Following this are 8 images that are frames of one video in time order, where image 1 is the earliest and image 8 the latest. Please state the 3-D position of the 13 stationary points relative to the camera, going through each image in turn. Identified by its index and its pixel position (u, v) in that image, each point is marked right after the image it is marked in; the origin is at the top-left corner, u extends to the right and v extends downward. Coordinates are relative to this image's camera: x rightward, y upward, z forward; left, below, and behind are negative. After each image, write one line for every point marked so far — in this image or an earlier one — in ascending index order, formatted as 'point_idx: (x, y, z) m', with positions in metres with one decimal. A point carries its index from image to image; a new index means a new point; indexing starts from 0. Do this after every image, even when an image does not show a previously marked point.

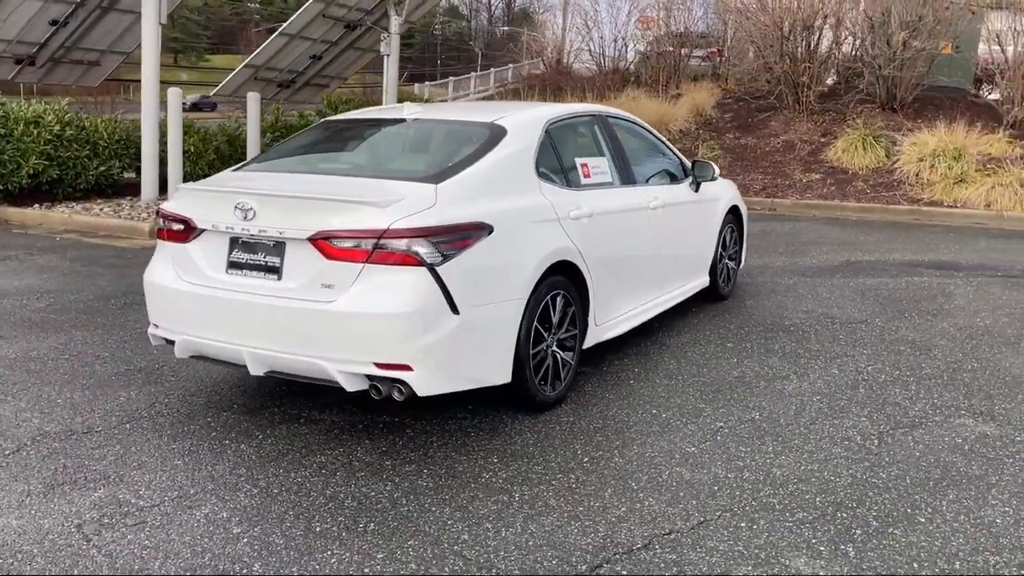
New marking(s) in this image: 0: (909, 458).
0: (+1.6, -0.7, +3.7) m
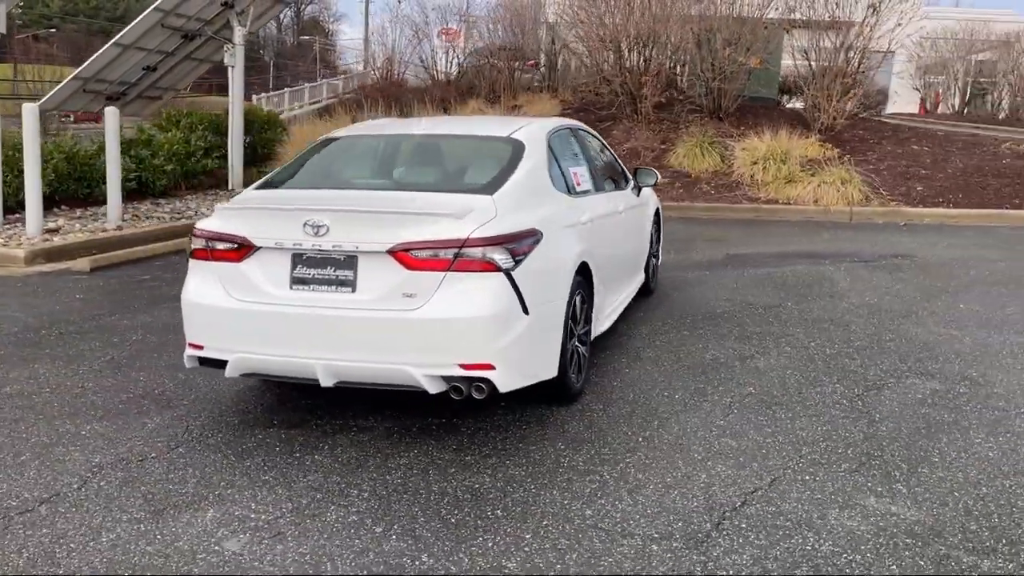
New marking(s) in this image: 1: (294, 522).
0: (+1.9, -0.6, +4.4) m
1: (-0.8, -0.8, +3.2) m
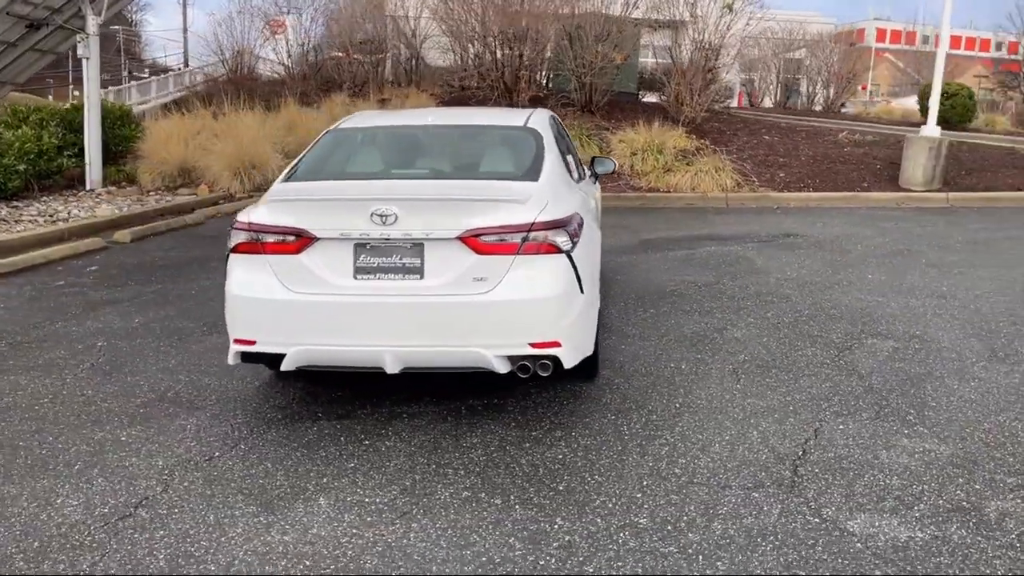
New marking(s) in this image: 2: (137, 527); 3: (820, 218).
0: (+2.0, -0.5, +4.9) m
1: (-0.4, -0.8, +3.3) m
2: (-1.3, -0.8, +3.1) m
3: (+4.0, +0.9, +11.4) m
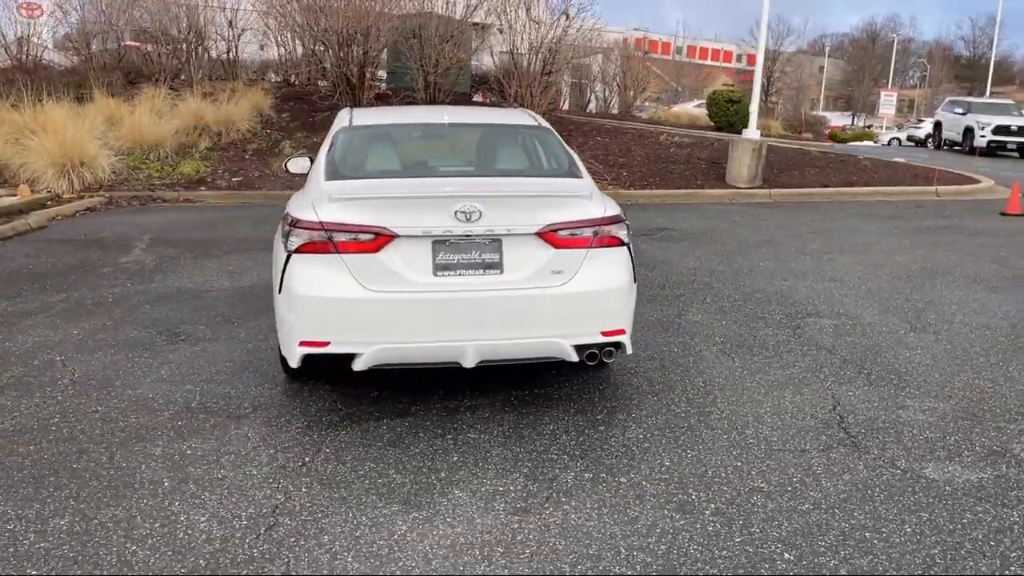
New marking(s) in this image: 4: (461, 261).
0: (+2.1, -0.4, +5.6) m
1: (+0.1, -0.8, +3.4) m
2: (-0.7, -0.8, +3.0) m
3: (+2.3, +1.0, +12.4) m
4: (-0.2, +0.1, +3.9) m
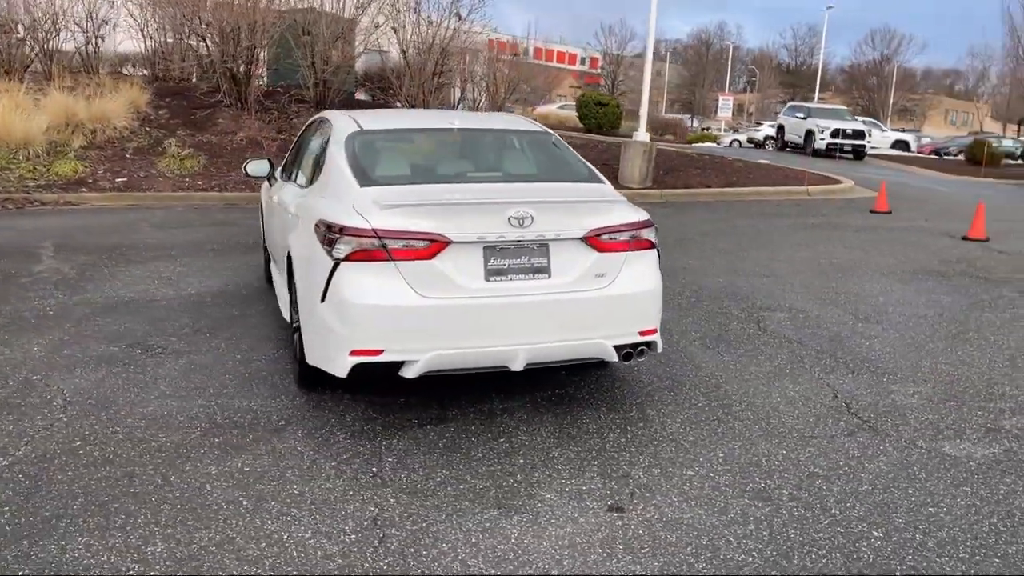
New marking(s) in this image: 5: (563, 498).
0: (+2.0, -0.3, +6.0) m
1: (+0.4, -0.8, +3.5) m
2: (-0.3, -0.9, +3.0) m
3: (+1.0, +1.1, +12.7) m
4: (0.0, +0.1, +4.0) m
5: (+0.2, -0.8, +3.4) m
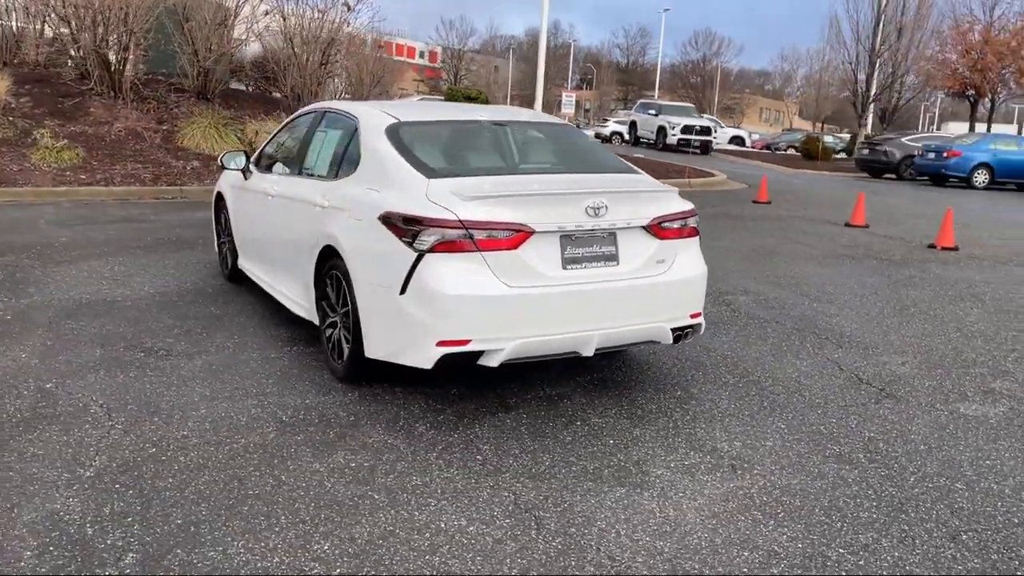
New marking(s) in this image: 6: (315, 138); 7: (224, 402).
0: (+1.9, -0.2, +6.4) m
1: (+0.9, -0.7, +3.8) m
2: (+0.2, -0.8, +3.1) m
3: (-0.3, +1.2, +12.9) m
4: (+0.3, +0.2, +4.1) m
5: (+0.7, -0.7, +3.6) m
6: (-1.2, +0.9, +5.4) m
7: (-1.4, -0.5, +4.3) m
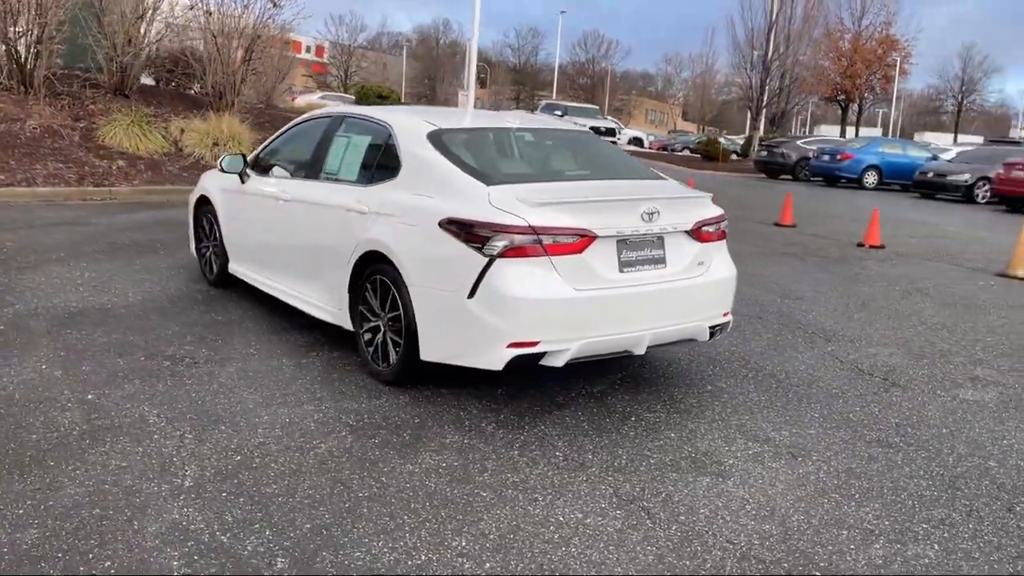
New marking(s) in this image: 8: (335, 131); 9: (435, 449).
0: (+1.9, -0.2, +6.8) m
1: (+1.2, -0.7, +4.0) m
2: (+0.6, -0.8, +3.3) m
3: (-1.1, +1.2, +12.9) m
4: (+0.6, +0.2, +4.3) m
5: (+1.0, -0.7, +3.8) m
6: (-1.1, +0.9, +5.4) m
7: (-1.1, -0.6, +4.2) m
8: (-1.1, +1.0, +5.5) m
9: (-0.3, -0.7, +3.8) m
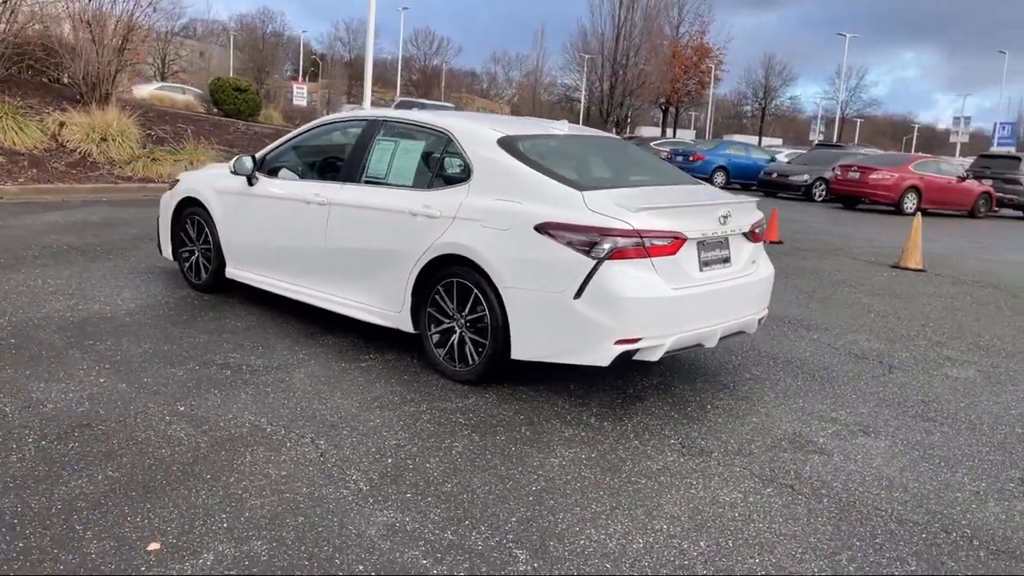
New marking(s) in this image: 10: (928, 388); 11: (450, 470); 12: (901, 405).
0: (+1.8, -0.2, +7.4) m
1: (+1.7, -0.7, +4.5) m
2: (+1.3, -0.8, +3.7) m
3: (-2.3, +1.2, +12.8) m
4: (+1.0, +0.2, +4.7) m
5: (+1.5, -0.7, +4.3) m
6: (-0.8, +0.9, +5.4) m
7: (-0.6, -0.6, +4.3) m
8: (-0.9, +0.9, +5.5) m
9: (+0.2, -0.7, +4.0) m
10: (+2.5, -0.6, +5.3) m
11: (-0.3, -0.7, +3.6) m
12: (+2.1, -0.6, +4.9) m
